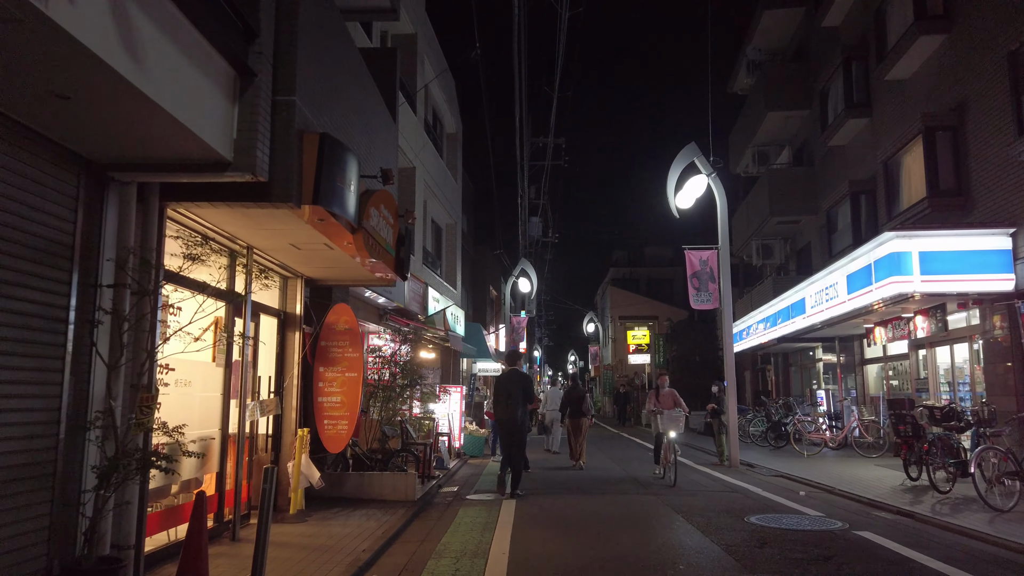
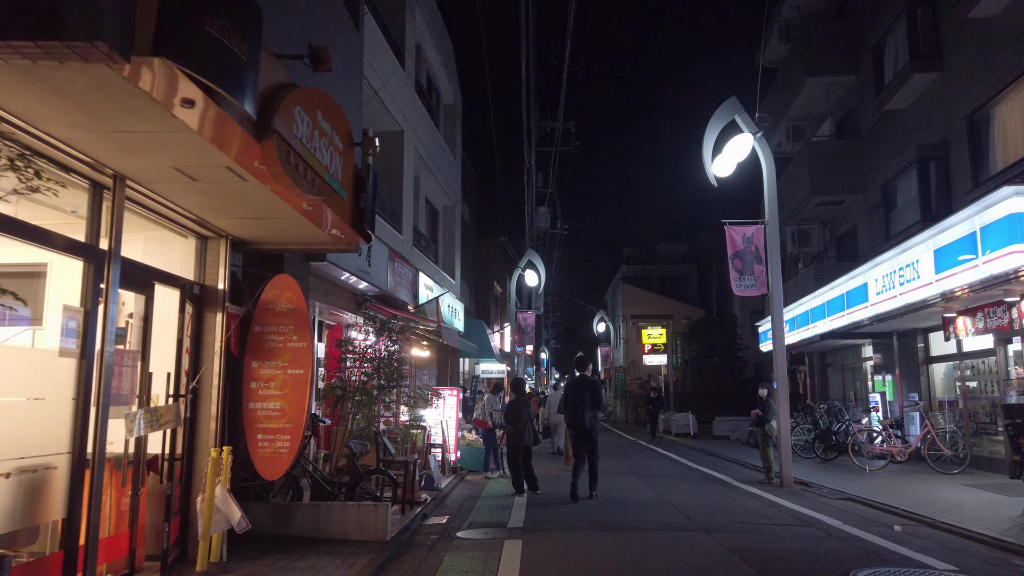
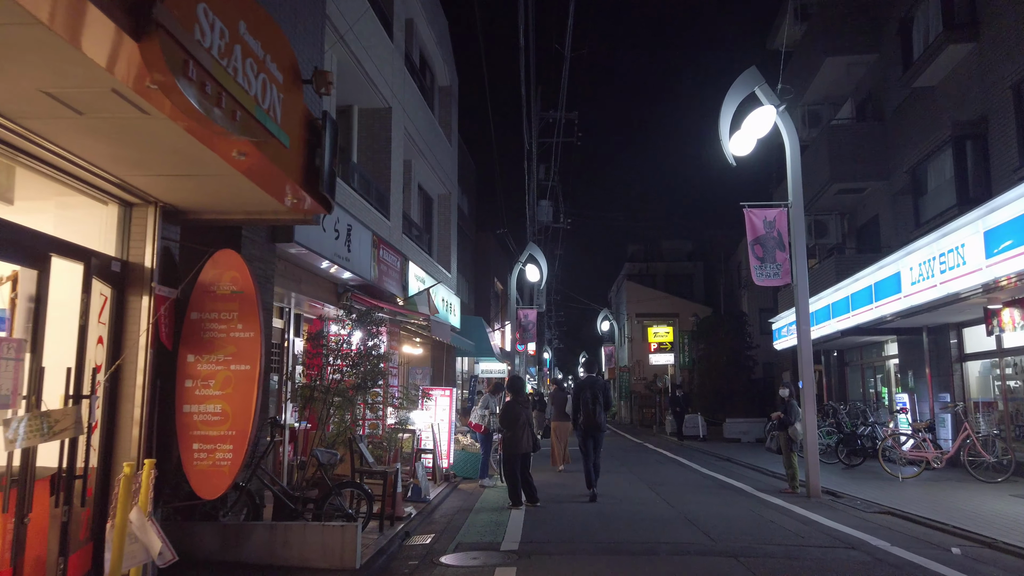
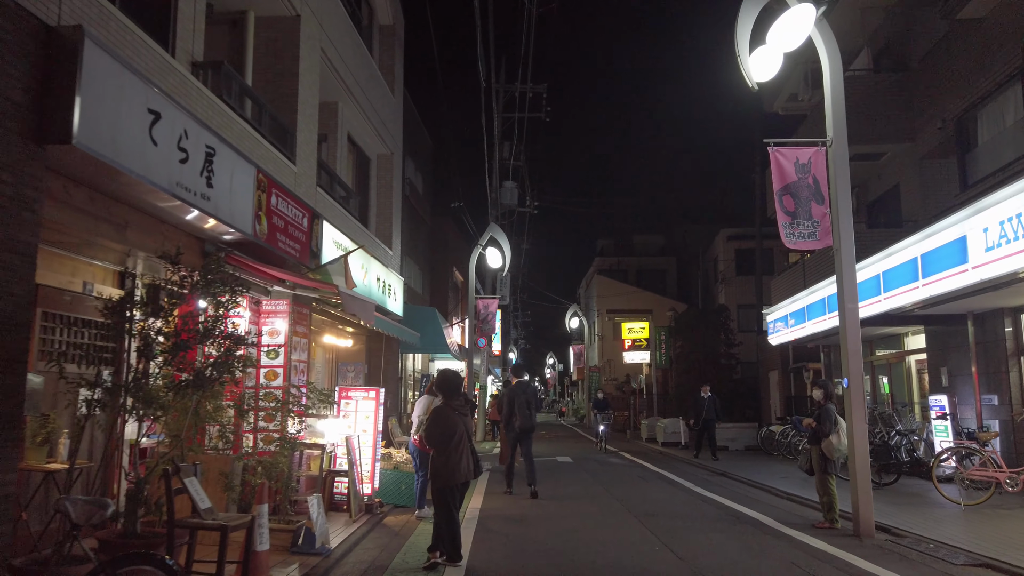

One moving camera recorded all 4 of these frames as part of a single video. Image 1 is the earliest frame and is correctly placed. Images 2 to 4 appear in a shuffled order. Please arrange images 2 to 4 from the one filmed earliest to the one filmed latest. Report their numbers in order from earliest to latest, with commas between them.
2, 3, 4
